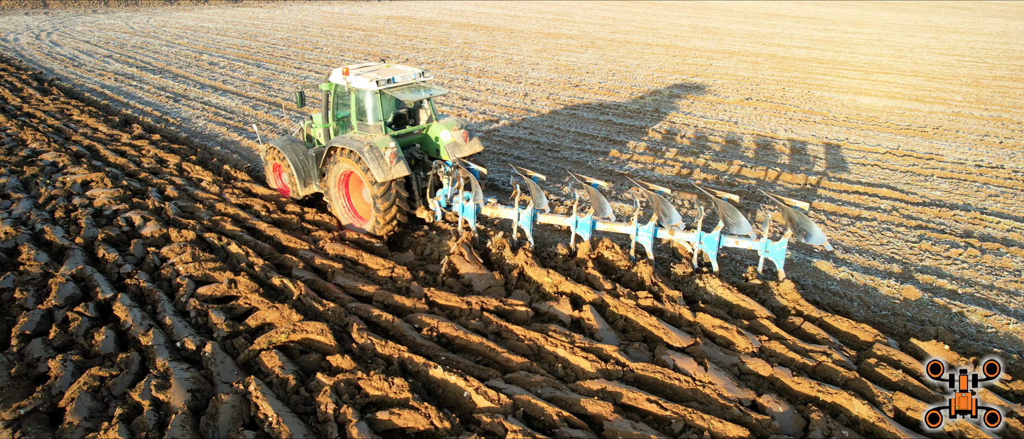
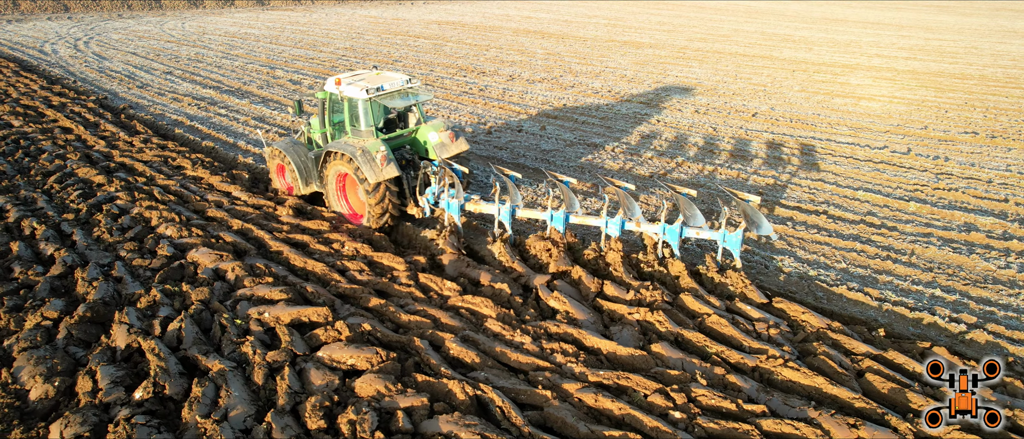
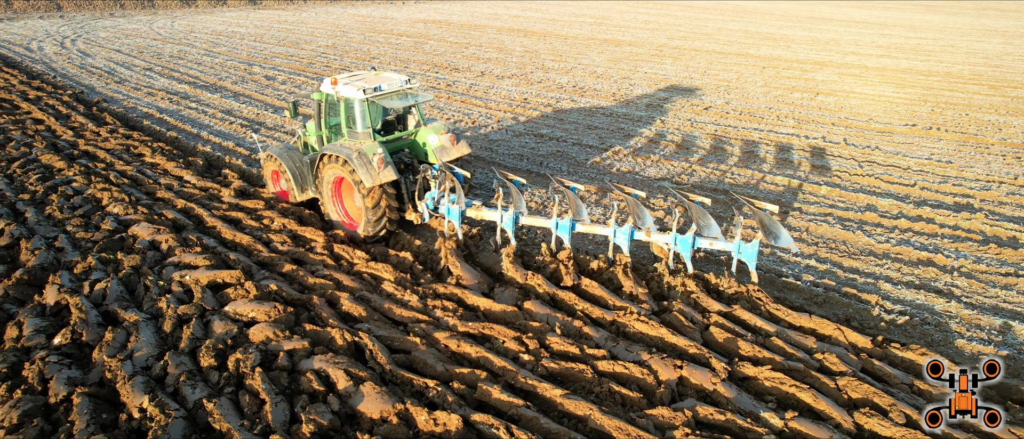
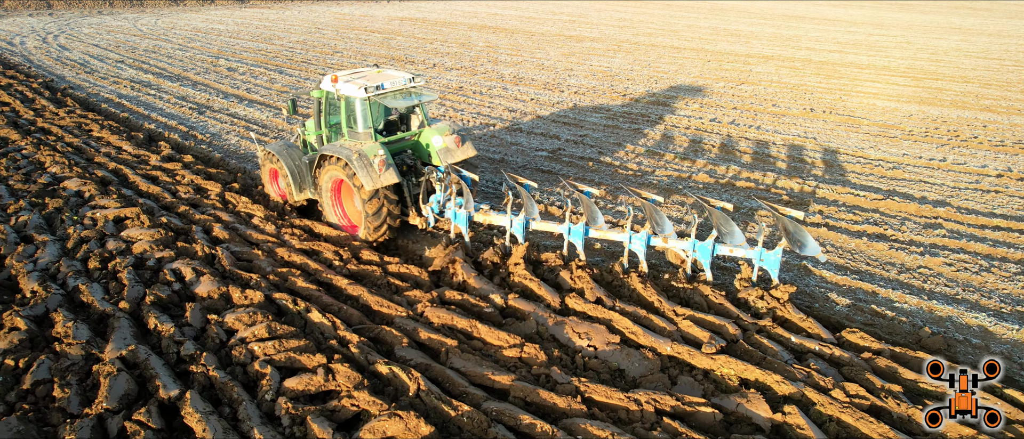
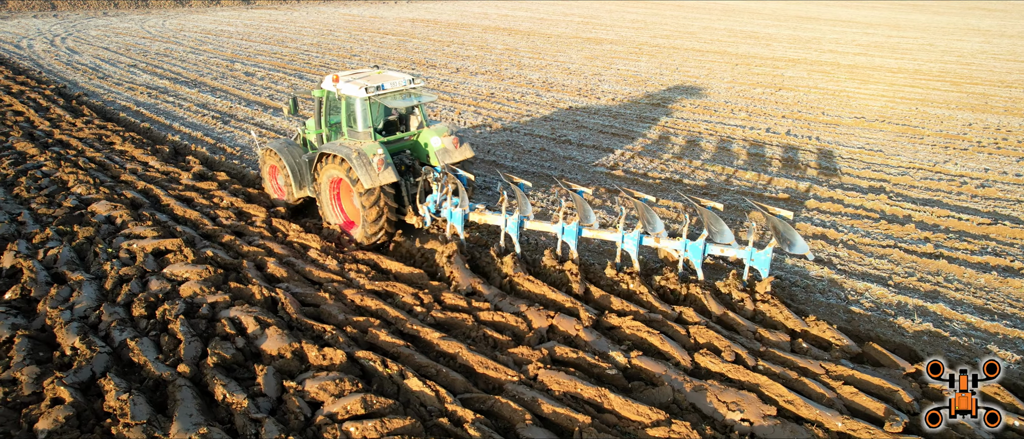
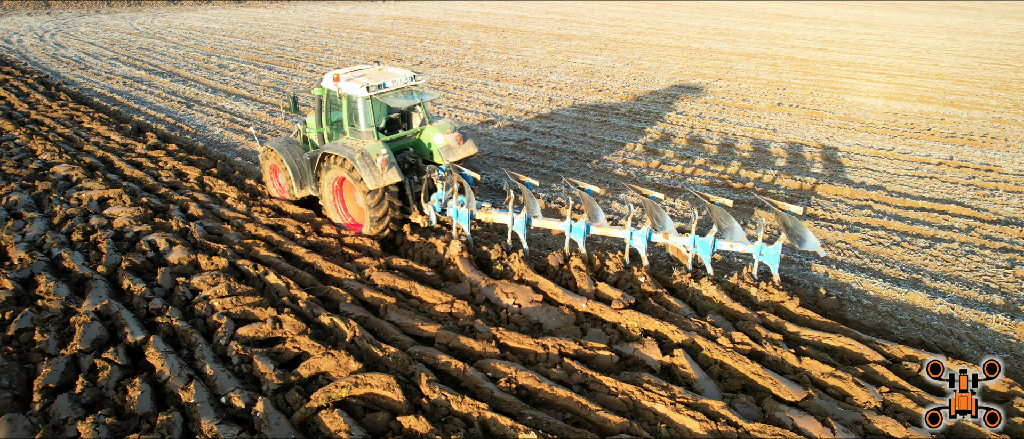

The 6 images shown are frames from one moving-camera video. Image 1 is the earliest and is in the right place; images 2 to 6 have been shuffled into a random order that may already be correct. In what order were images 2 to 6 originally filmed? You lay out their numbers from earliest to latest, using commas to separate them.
6, 4, 5, 3, 2
